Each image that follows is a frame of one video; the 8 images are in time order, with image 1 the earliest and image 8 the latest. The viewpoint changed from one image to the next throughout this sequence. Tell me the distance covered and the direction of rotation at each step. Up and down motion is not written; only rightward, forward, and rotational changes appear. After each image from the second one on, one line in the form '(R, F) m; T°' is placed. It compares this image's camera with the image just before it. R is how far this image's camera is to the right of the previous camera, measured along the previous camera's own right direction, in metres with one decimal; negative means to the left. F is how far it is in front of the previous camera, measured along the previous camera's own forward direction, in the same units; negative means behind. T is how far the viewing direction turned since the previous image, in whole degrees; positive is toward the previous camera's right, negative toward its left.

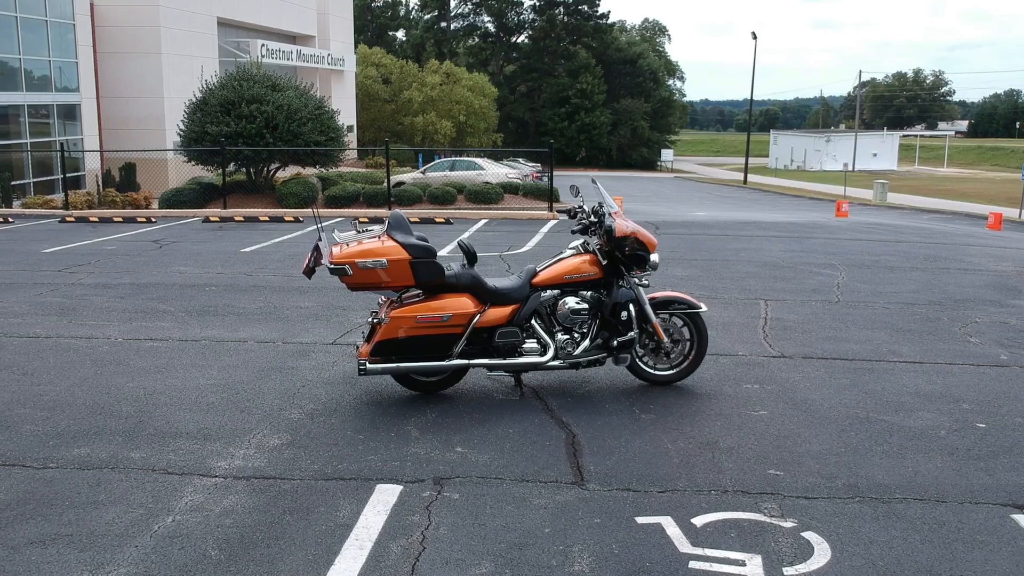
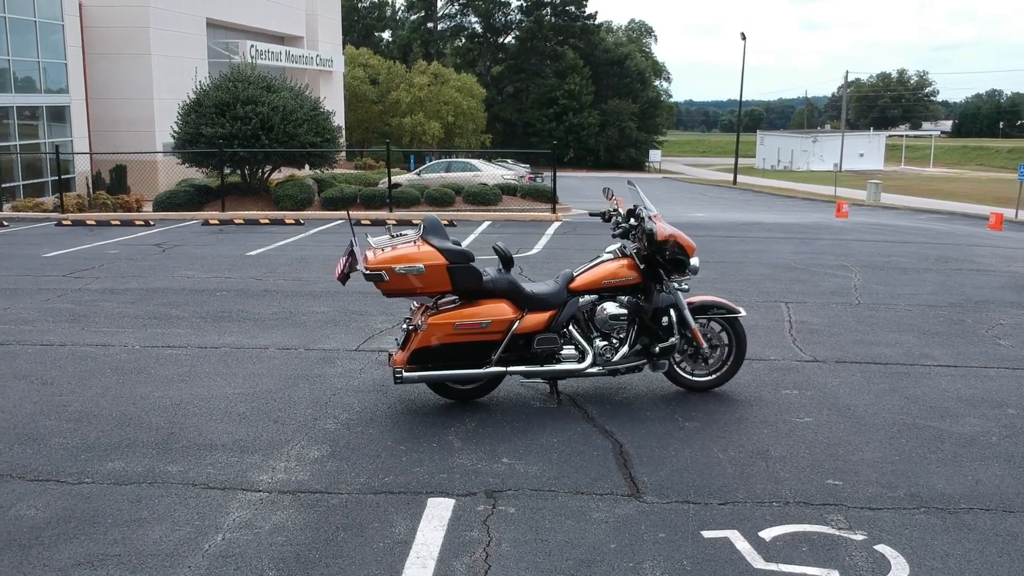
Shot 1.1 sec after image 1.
(-0.4, +0.2) m; +1°
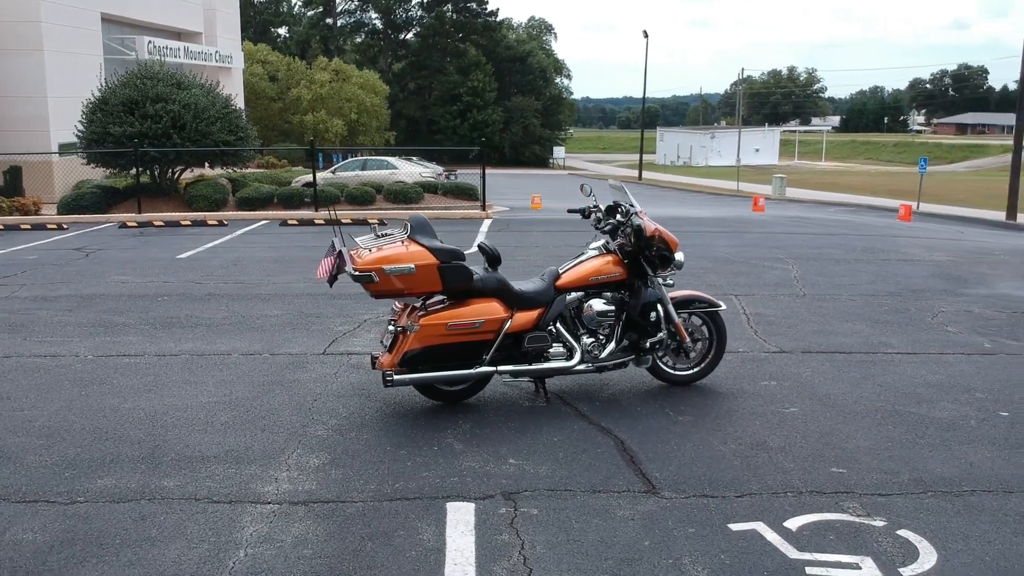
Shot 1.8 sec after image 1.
(-0.6, +0.1) m; +6°
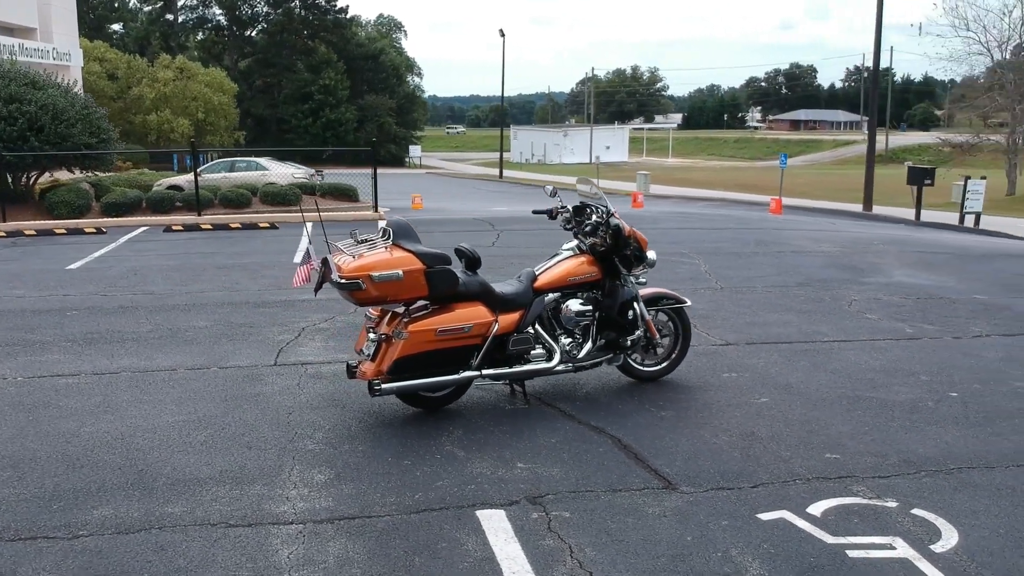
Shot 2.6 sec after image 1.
(-0.8, +0.1) m; +9°
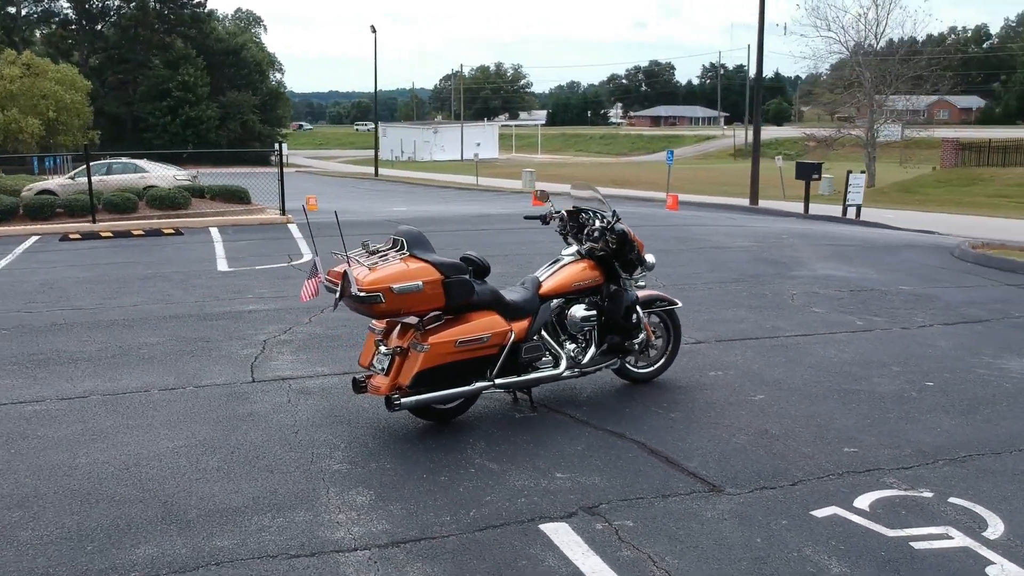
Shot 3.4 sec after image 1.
(-0.9, +0.1) m; +8°
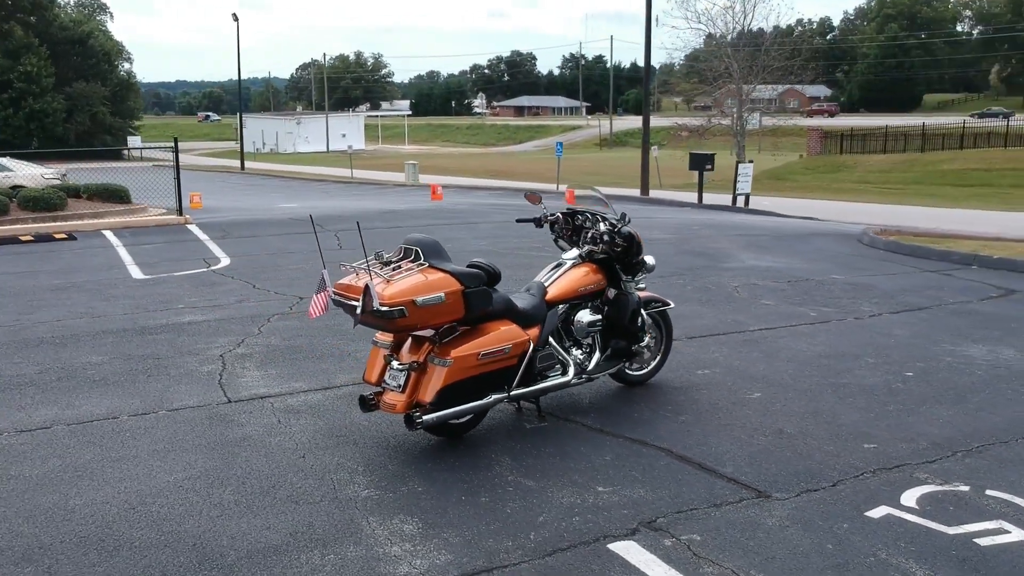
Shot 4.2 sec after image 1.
(-0.9, +0.3) m; +8°
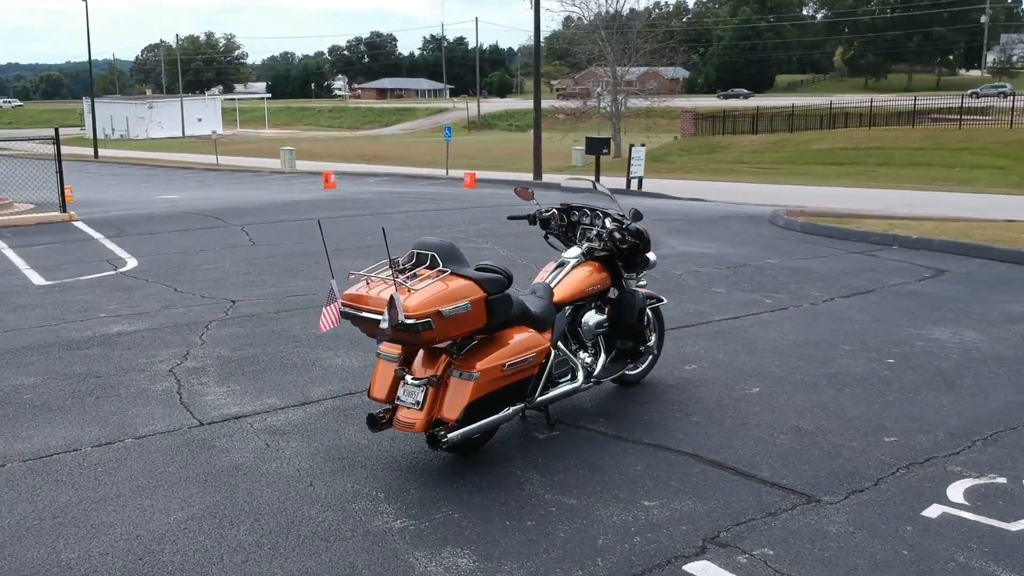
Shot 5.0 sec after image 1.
(-0.9, +0.4) m; +8°
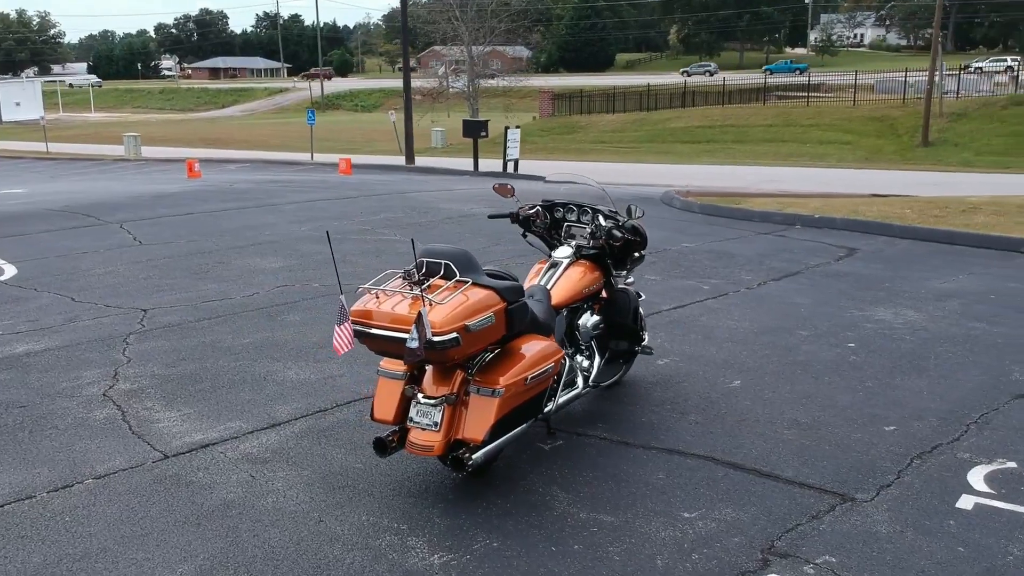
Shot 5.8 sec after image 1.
(-0.9, +0.4) m; +9°
